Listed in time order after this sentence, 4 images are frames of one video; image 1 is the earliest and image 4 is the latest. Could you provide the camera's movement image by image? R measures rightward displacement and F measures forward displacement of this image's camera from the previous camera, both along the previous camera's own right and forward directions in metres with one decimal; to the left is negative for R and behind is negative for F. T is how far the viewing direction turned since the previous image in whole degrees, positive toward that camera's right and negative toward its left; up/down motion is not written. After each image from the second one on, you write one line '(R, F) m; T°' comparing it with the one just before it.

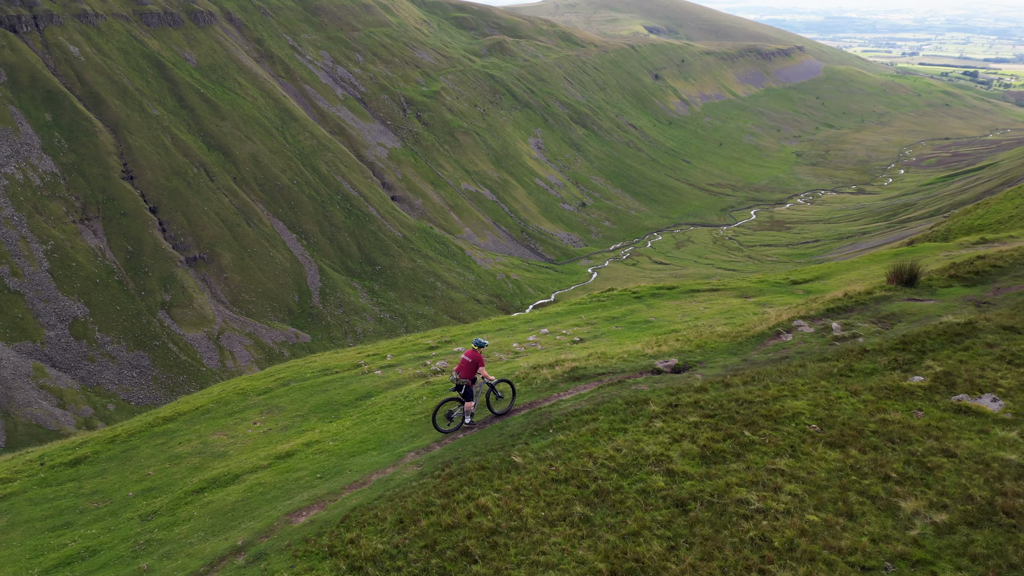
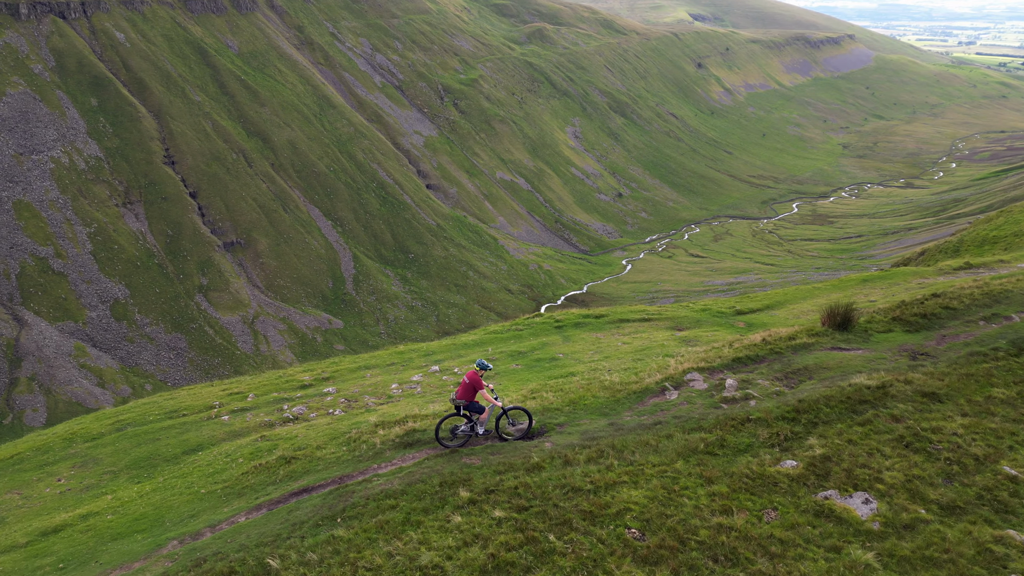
(+6.4, +3.4) m; -3°
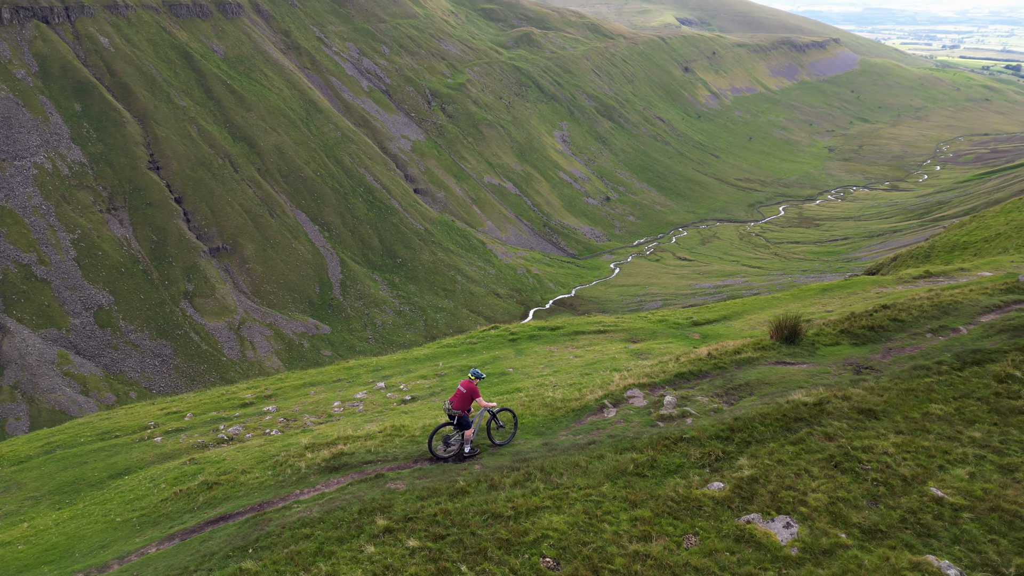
(+1.8, +0.4) m; +1°
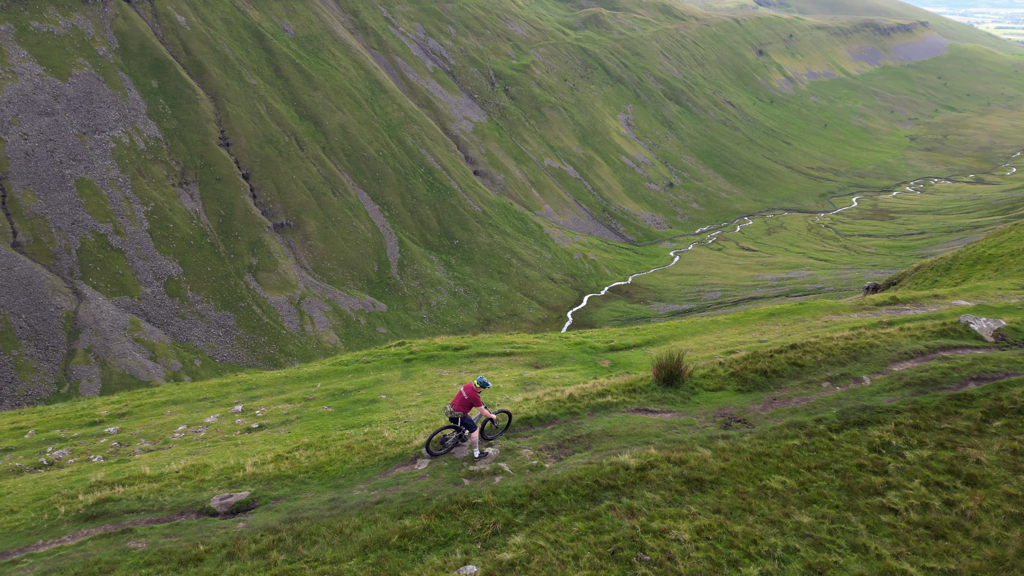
(+7.8, +2.5) m; -5°
